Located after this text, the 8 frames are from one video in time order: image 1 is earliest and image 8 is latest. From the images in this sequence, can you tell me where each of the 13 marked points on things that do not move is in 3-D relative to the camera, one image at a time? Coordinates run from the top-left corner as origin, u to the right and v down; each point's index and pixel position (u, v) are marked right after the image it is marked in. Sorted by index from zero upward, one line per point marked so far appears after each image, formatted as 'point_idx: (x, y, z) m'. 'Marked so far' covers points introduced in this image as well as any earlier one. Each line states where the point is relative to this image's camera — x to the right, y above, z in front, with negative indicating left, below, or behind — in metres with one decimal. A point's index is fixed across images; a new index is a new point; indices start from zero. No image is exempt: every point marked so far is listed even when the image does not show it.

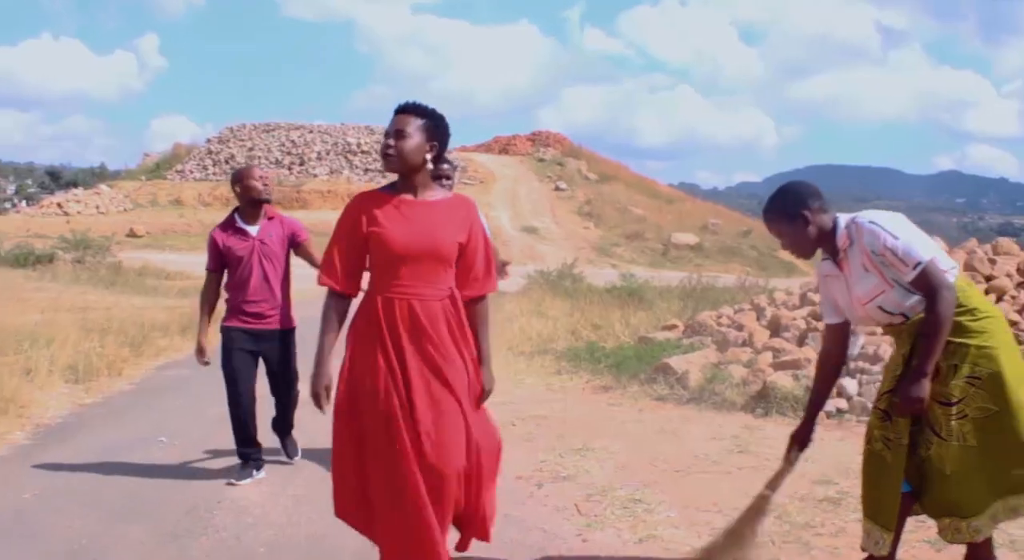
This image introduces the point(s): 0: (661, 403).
0: (+1.1, -0.9, +9.2) m
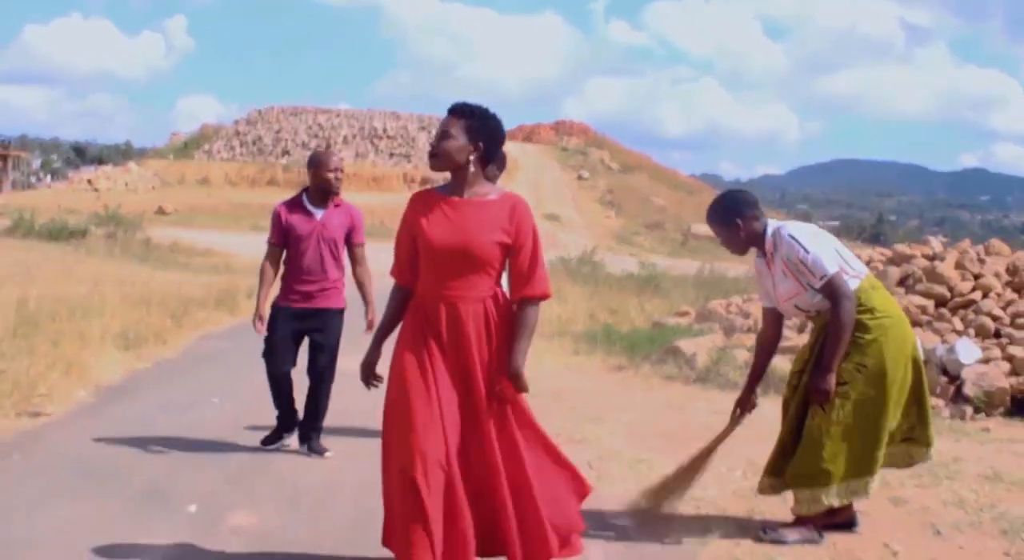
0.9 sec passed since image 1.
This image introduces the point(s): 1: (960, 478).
0: (+1.3, -0.8, +10.0) m
1: (+2.2, -1.0, +6.0) m
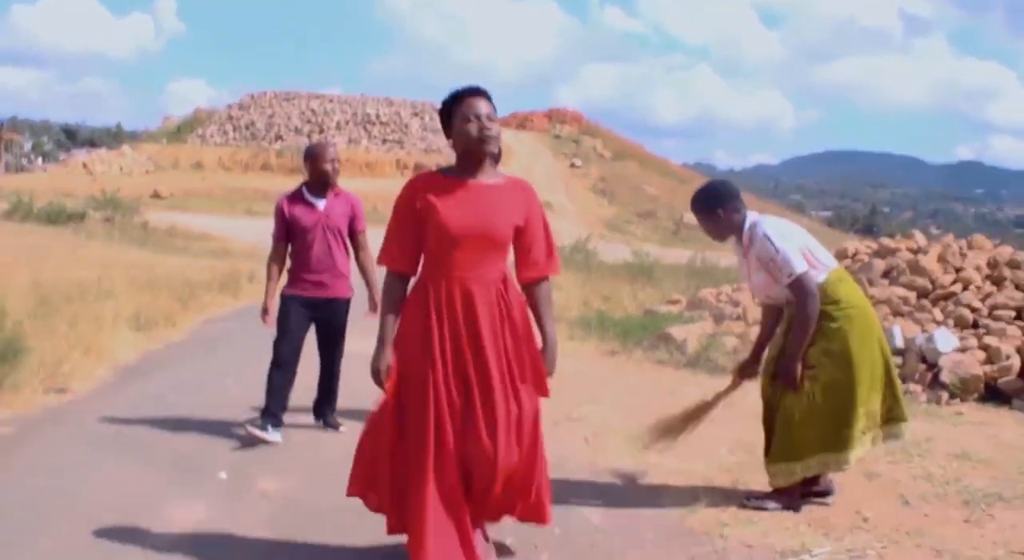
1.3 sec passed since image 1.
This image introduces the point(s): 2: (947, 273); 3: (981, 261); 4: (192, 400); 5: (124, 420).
0: (+1.3, -0.7, +10.4) m
1: (+2.2, -0.9, +6.5) m
2: (+3.9, +0.1, +11.0) m
3: (+4.3, +0.2, +11.3) m
4: (-2.2, -0.8, +8.6) m
5: (-2.4, -0.9, +7.7) m
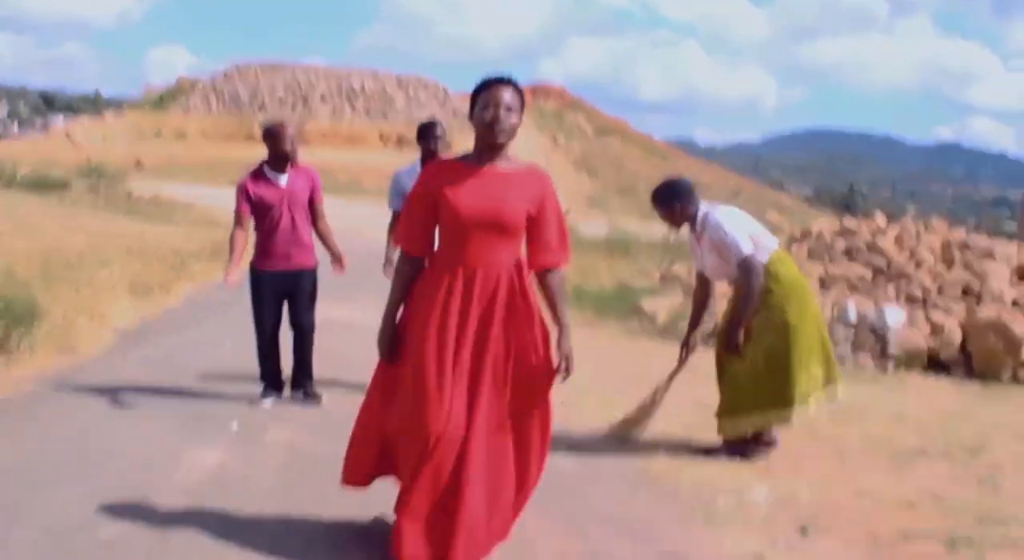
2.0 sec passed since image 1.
0: (+1.1, -0.5, +11.1) m
1: (+2.1, -0.8, +7.2) m
2: (+3.7, +0.3, +11.8) m
3: (+4.1, +0.4, +12.0) m
4: (-2.4, -0.6, +9.3) m
5: (-2.6, -0.7, +8.4) m
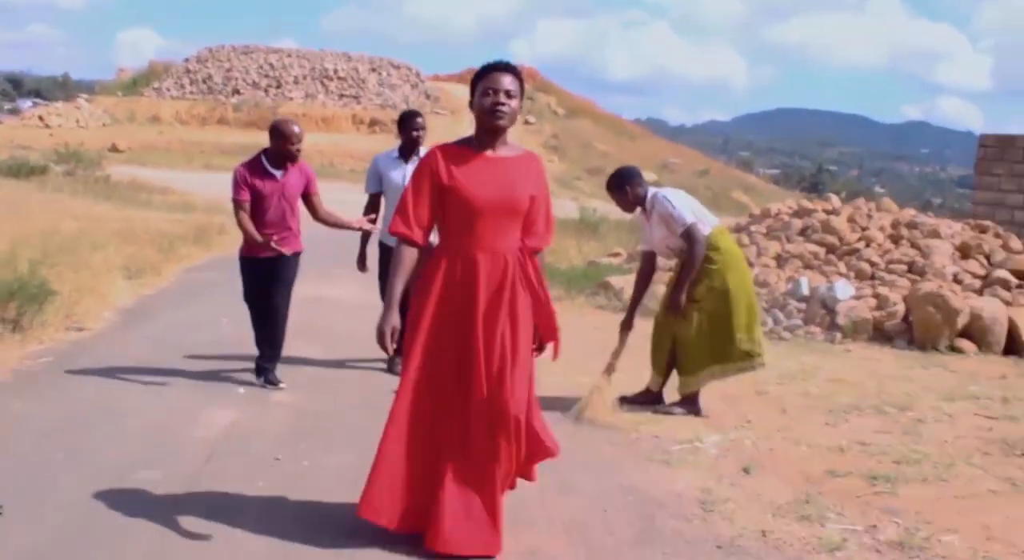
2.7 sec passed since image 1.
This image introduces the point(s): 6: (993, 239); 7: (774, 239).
0: (+0.9, -0.3, +11.9) m
1: (+1.9, -0.6, +8.0) m
2: (+3.4, +0.5, +12.6) m
3: (+3.8, +0.6, +12.8) m
4: (-2.6, -0.5, +10.0) m
5: (-2.7, -0.5, +9.1) m
6: (+4.8, +0.4, +12.4) m
7: (+2.8, +0.4, +13.0) m
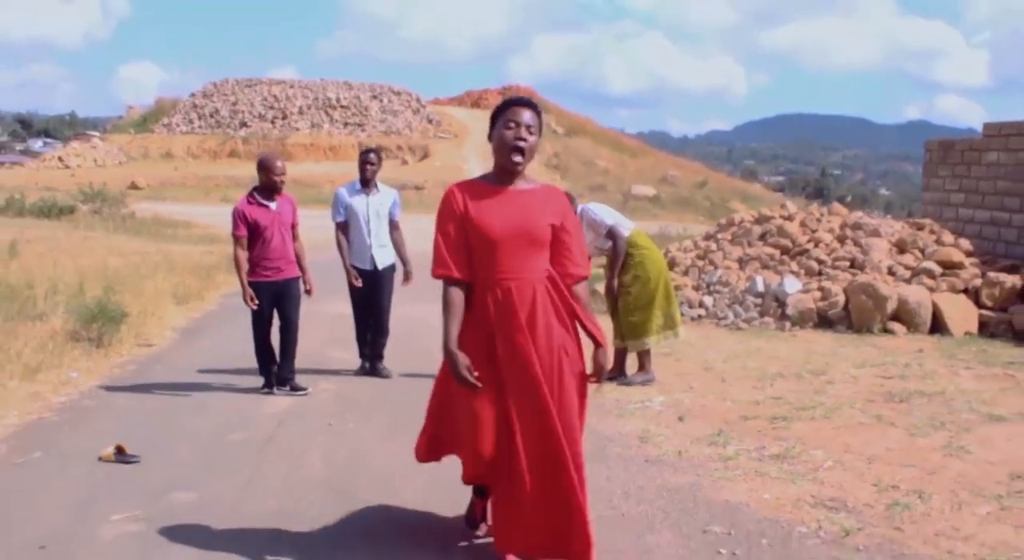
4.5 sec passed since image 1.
0: (+0.9, -0.4, +13.7) m
1: (+1.9, -0.6, +9.8) m
2: (+3.4, +0.5, +14.4) m
3: (+3.8, +0.7, +14.7) m
4: (-2.6, -0.6, +11.8) m
5: (-2.7, -0.7, +10.9) m
6: (+4.8, +0.5, +14.2) m
7: (+2.7, +0.4, +14.9) m
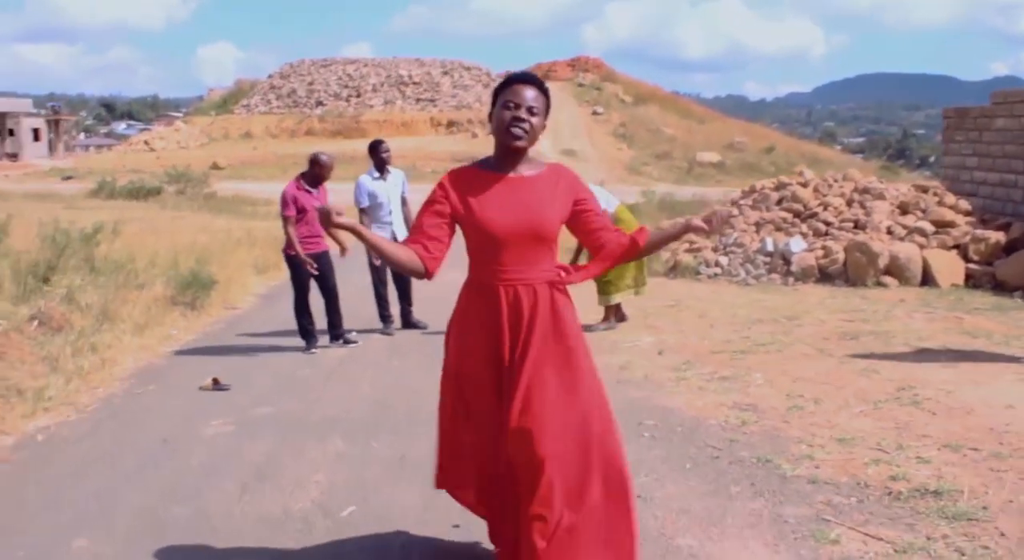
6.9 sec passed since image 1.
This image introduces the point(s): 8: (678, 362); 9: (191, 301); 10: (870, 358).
0: (+1.3, +0.1, +15.4) m
1: (+2.2, -0.3, +11.4) m
2: (+3.9, +1.0, +15.9) m
3: (+4.3, +1.2, +16.1) m
4: (-2.2, -0.3, +13.7) m
5: (-2.4, -0.4, +12.8) m
6: (+5.3, +1.0, +15.6) m
7: (+3.3, +0.9, +16.4) m
8: (+1.1, -0.6, +8.5) m
9: (-3.4, -0.2, +12.9) m
10: (+2.4, -0.5, +8.5) m
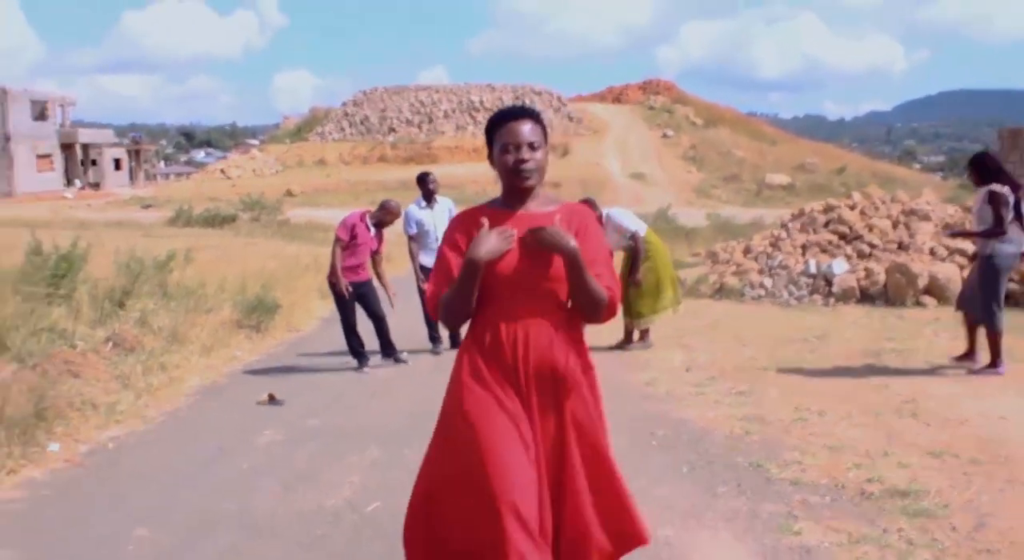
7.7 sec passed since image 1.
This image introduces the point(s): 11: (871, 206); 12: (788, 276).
0: (+2.0, -0.2, +15.9) m
1: (+2.6, -0.5, +11.9) m
2: (+4.6, +0.8, +16.2) m
3: (+5.0, +0.9, +16.4) m
4: (-1.6, -0.6, +14.4) m
5: (-1.9, -0.7, +13.5) m
6: (+5.9, +0.8, +15.8) m
7: (+4.0, +0.6, +16.8) m
8: (+1.4, -0.7, +9.0) m
9: (-2.8, -0.5, +13.7) m
10: (+2.7, -0.7, +8.9) m
11: (+4.8, +1.0, +16.6) m
12: (+3.4, 0.0, +15.2) m
